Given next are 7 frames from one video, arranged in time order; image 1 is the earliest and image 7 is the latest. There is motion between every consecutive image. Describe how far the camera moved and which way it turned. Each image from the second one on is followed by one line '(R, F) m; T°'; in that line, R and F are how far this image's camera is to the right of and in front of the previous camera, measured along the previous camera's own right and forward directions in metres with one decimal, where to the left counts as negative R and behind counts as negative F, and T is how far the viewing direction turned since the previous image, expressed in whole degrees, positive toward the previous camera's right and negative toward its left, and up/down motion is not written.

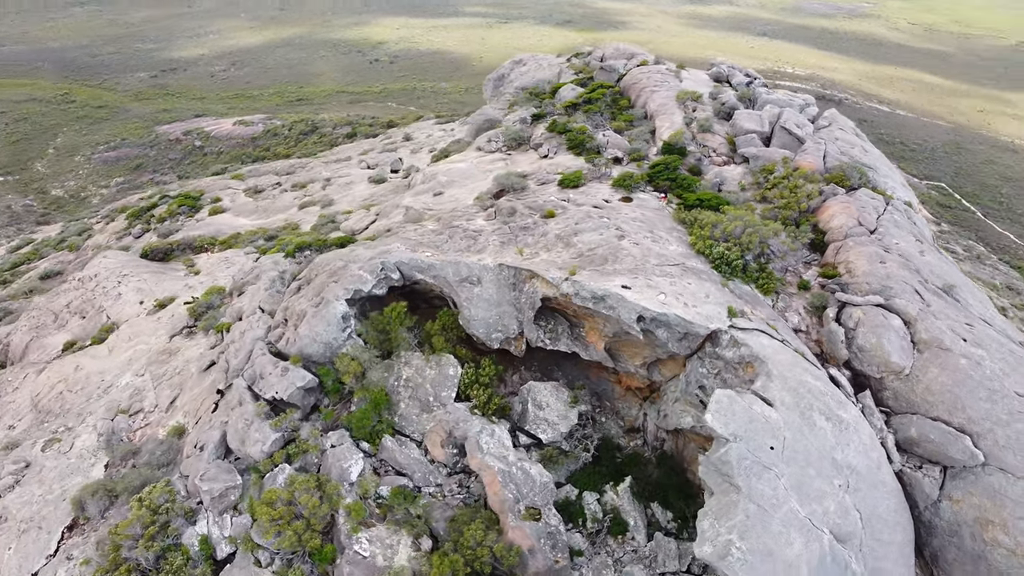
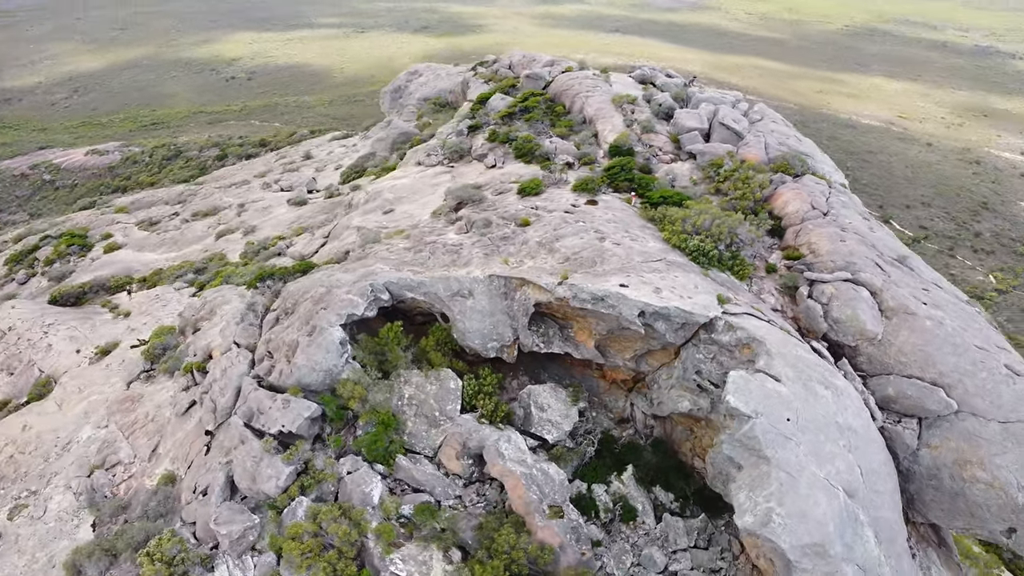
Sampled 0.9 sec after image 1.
(-2.2, -0.3) m; +9°
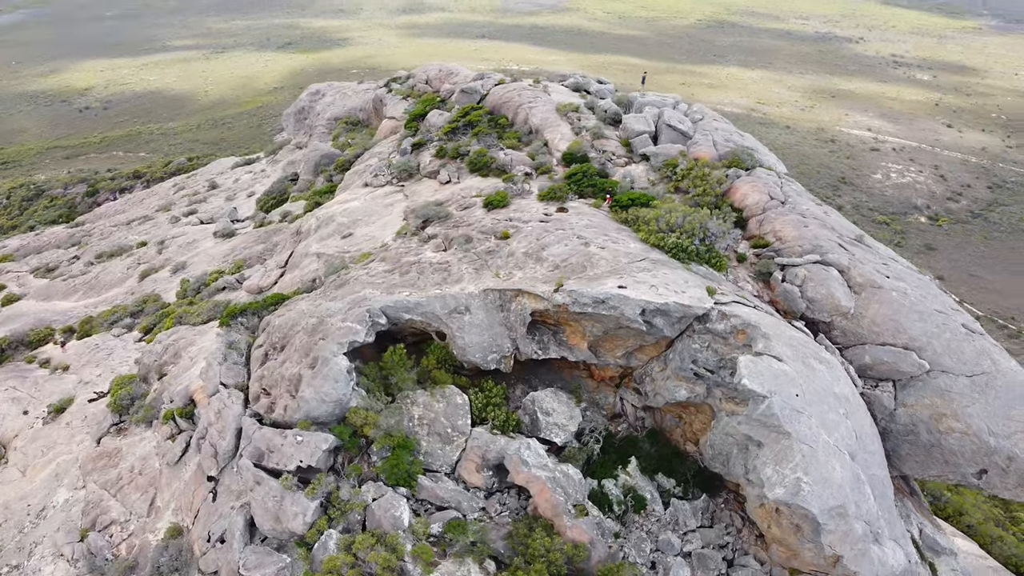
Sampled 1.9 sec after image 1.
(-2.2, -0.3) m; +8°
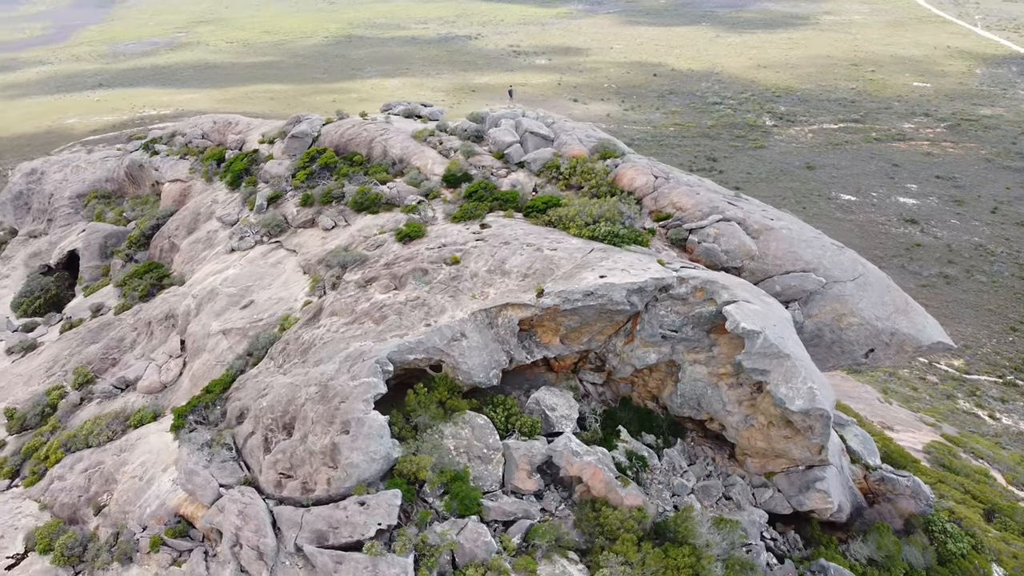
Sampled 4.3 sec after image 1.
(-6.2, +0.2) m; +22°
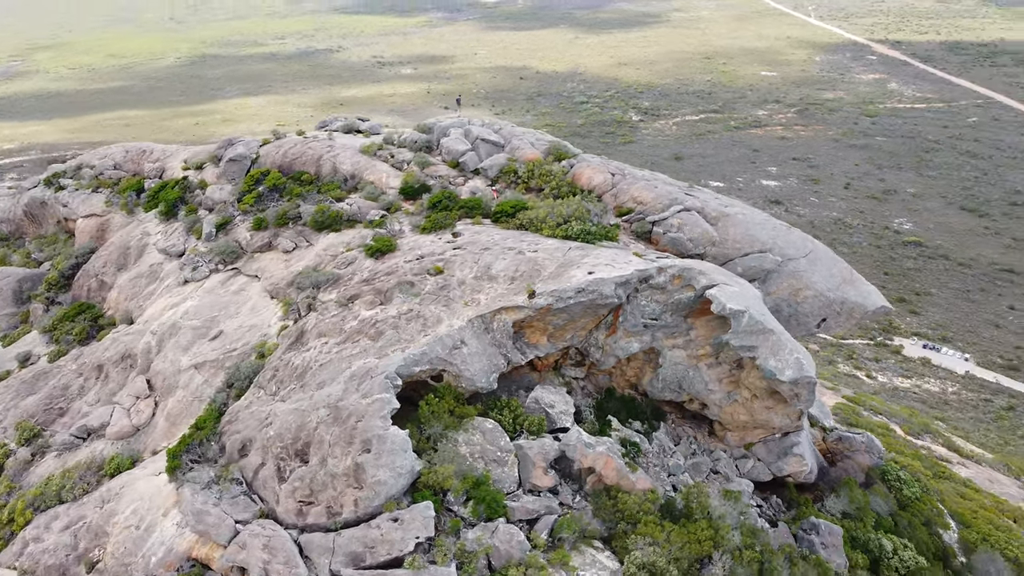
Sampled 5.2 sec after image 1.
(-2.4, -0.1) m; +8°
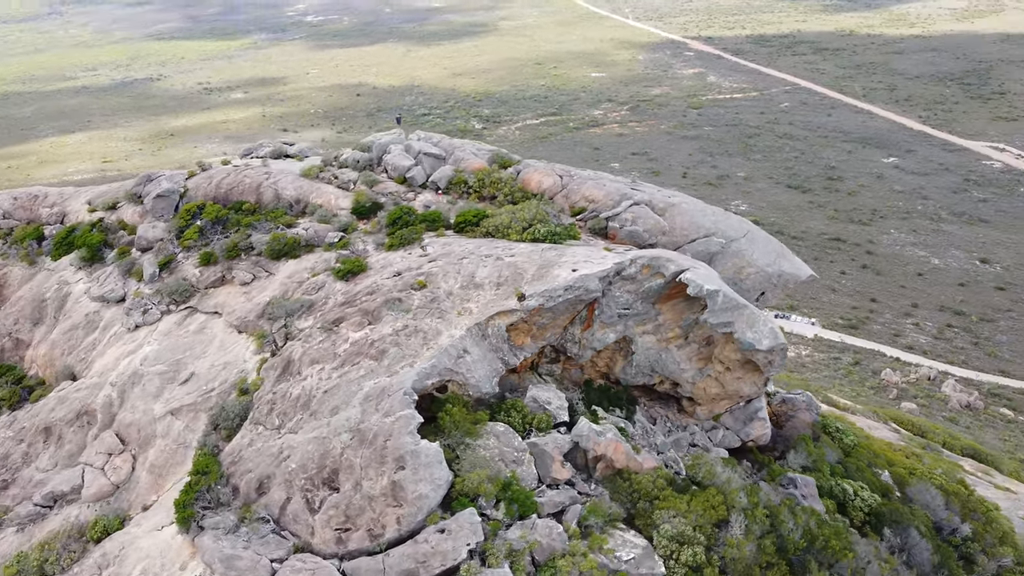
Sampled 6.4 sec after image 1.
(-3.1, -0.2) m; +10°
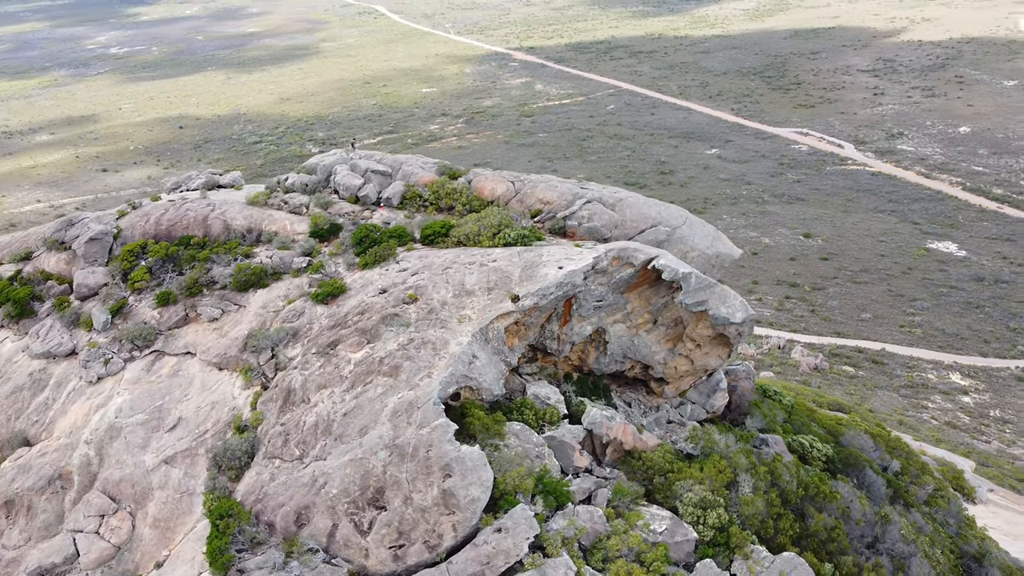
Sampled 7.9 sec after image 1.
(-3.5, -0.2) m; +11°
